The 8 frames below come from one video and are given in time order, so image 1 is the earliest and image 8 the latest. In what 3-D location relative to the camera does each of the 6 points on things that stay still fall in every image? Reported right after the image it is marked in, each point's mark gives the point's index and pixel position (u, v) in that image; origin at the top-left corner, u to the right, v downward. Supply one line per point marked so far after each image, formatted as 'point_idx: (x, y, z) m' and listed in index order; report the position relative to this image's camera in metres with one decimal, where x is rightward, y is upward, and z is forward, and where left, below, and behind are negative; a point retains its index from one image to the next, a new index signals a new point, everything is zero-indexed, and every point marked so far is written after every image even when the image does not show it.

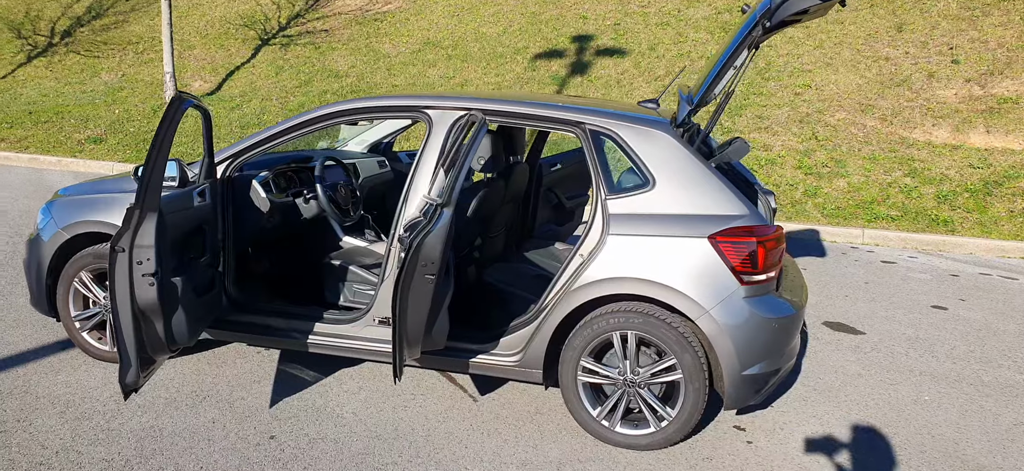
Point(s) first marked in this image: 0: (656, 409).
0: (+0.7, -0.8, +3.5) m
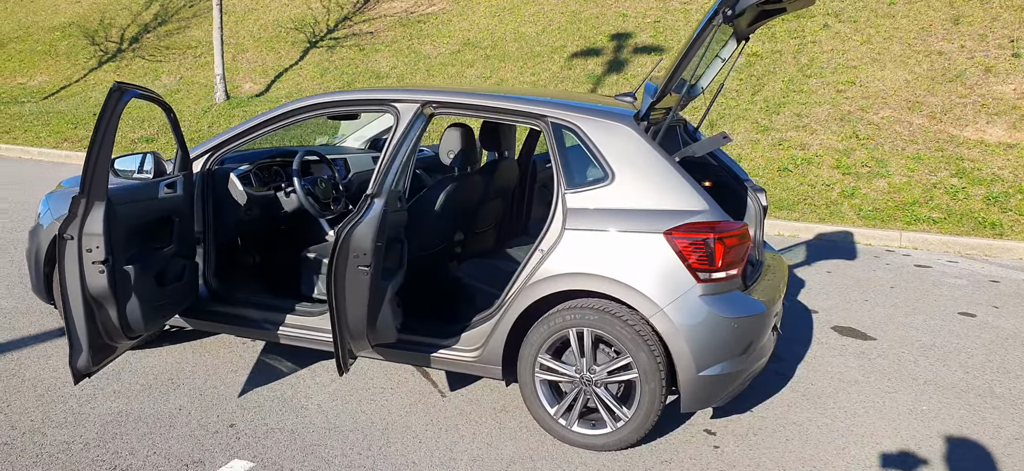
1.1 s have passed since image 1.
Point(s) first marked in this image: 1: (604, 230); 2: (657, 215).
0: (+0.5, -0.8, +3.4) m
1: (+0.4, 0.0, +3.3) m
2: (+0.6, +0.1, +3.3) m
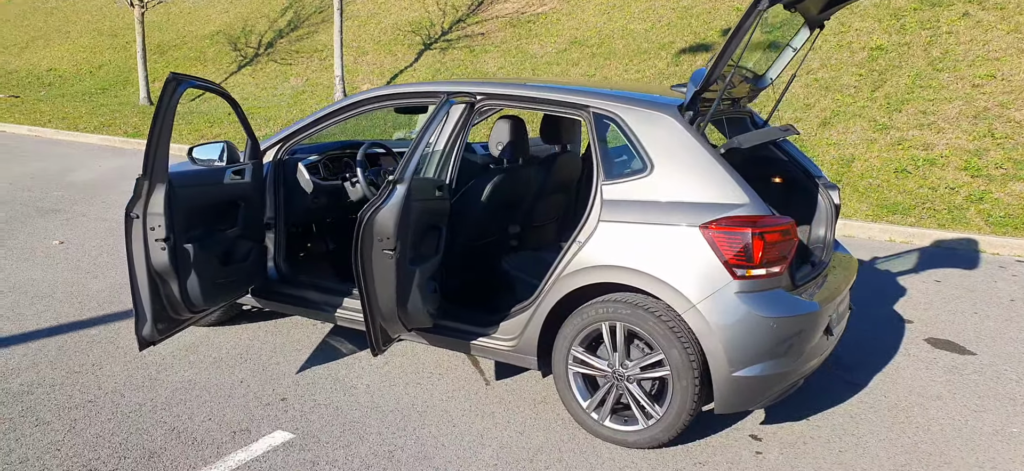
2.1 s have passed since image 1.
0: (+0.6, -0.8, +3.3) m
1: (+0.6, +0.1, +3.2) m
2: (+0.8, +0.1, +3.2) m
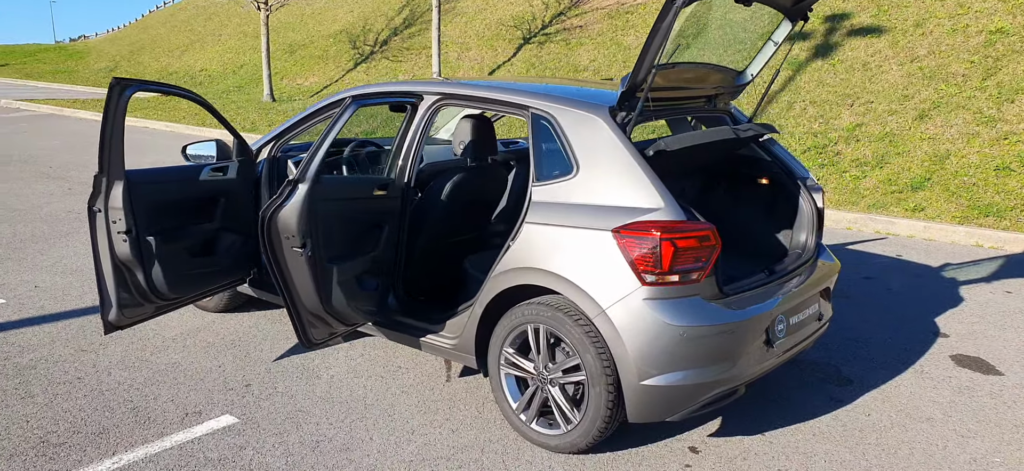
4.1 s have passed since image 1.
0: (+0.2, -0.8, +3.3) m
1: (+0.2, 0.0, +3.2) m
2: (+0.4, +0.1, +3.1) m
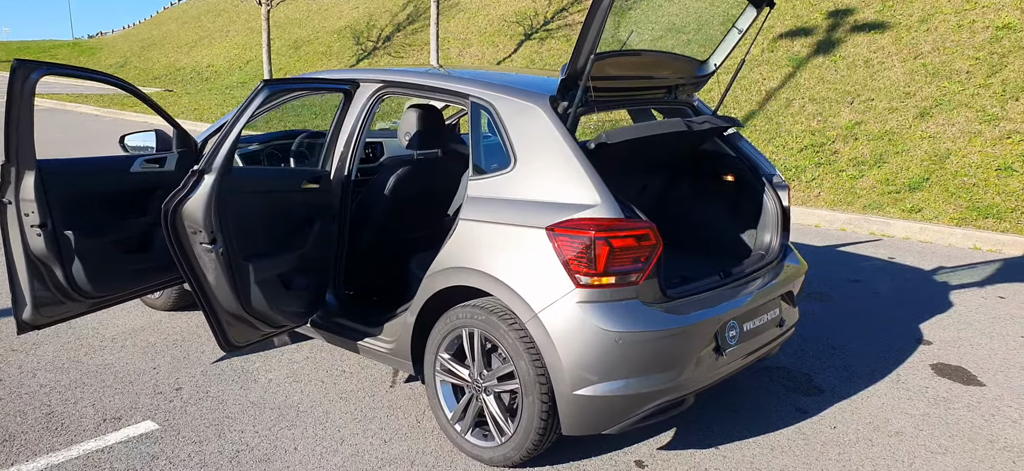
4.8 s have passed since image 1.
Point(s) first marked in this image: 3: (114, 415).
0: (-0.1, -0.8, +3.0) m
1: (-0.1, +0.1, +3.0) m
2: (+0.1, +0.1, +2.9) m
3: (-1.8, -0.8, +3.3) m
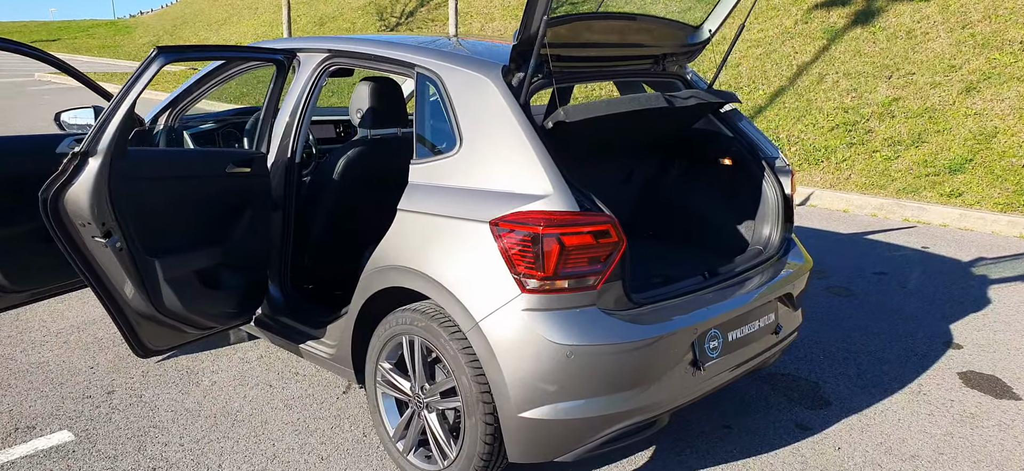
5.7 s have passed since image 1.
0: (-0.3, -0.7, +2.7) m
1: (-0.3, +0.1, +2.6) m
2: (-0.1, +0.1, +2.5) m
3: (-2.0, -0.8, +3.0) m
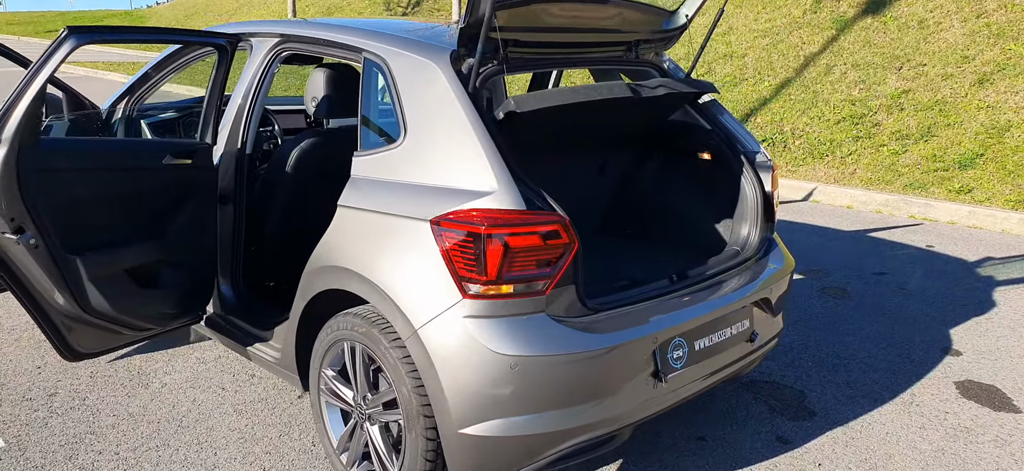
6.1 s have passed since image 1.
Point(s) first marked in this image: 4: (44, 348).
0: (-0.4, -0.7, +2.5) m
1: (-0.4, +0.1, +2.4) m
2: (-0.2, +0.1, +2.3) m
3: (-2.1, -0.7, +2.9) m
4: (-2.3, -0.5, +3.6) m
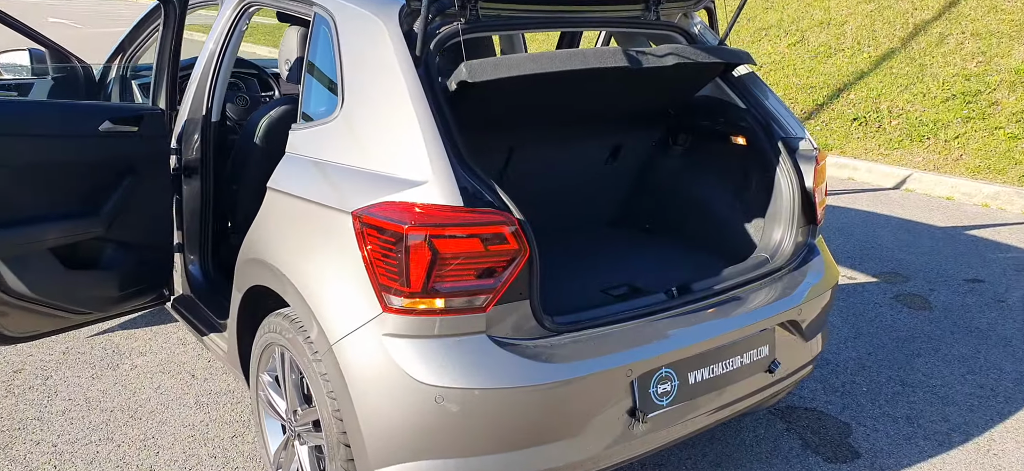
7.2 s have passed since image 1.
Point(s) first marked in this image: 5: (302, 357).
0: (-0.6, -0.7, +2.1) m
1: (-0.6, +0.1, +2.0) m
2: (-0.4, +0.1, +1.9) m
3: (-2.2, -0.6, +2.8) m
4: (-2.3, -0.4, +3.5) m
5: (-0.6, -0.3, +2.0) m
